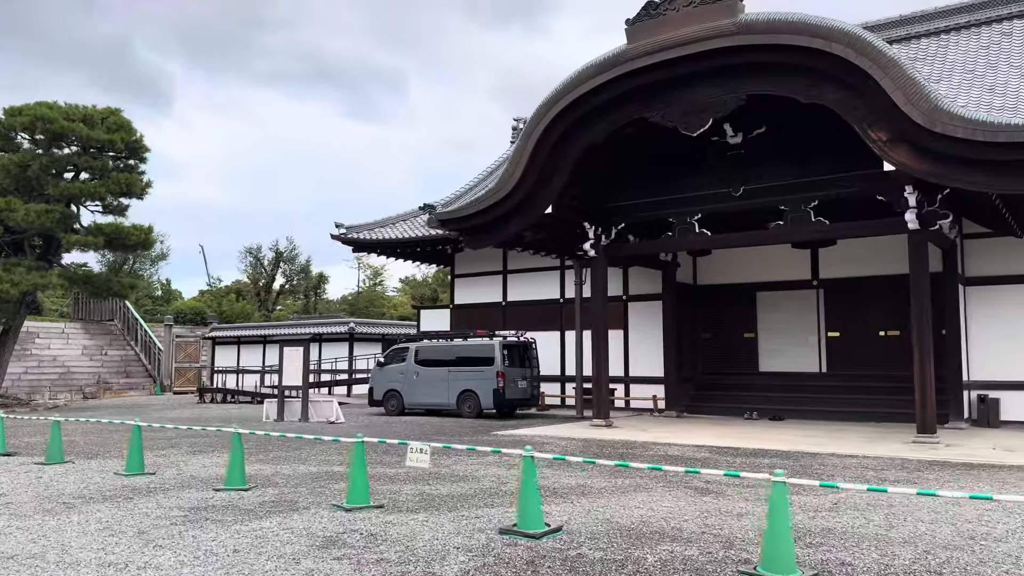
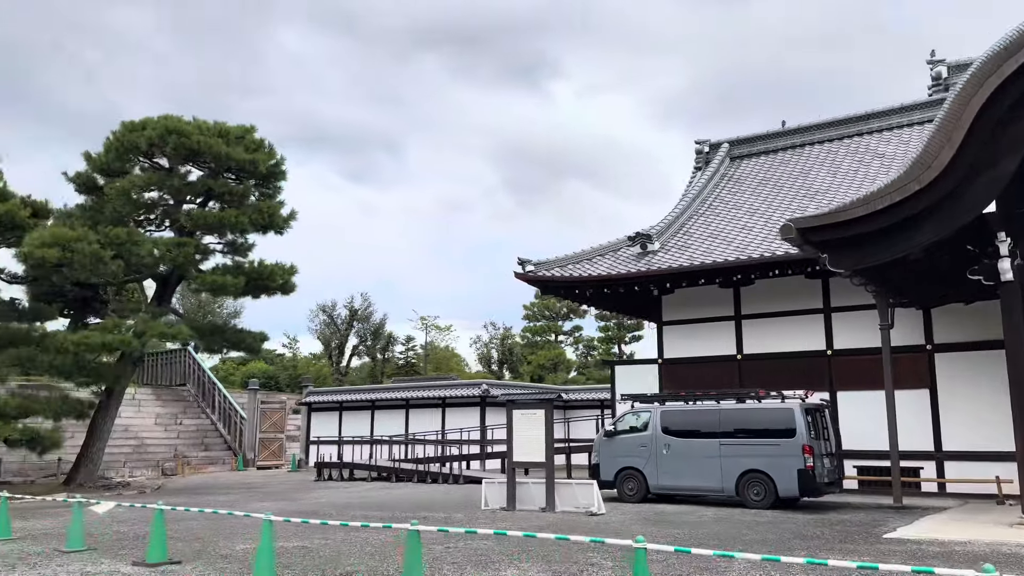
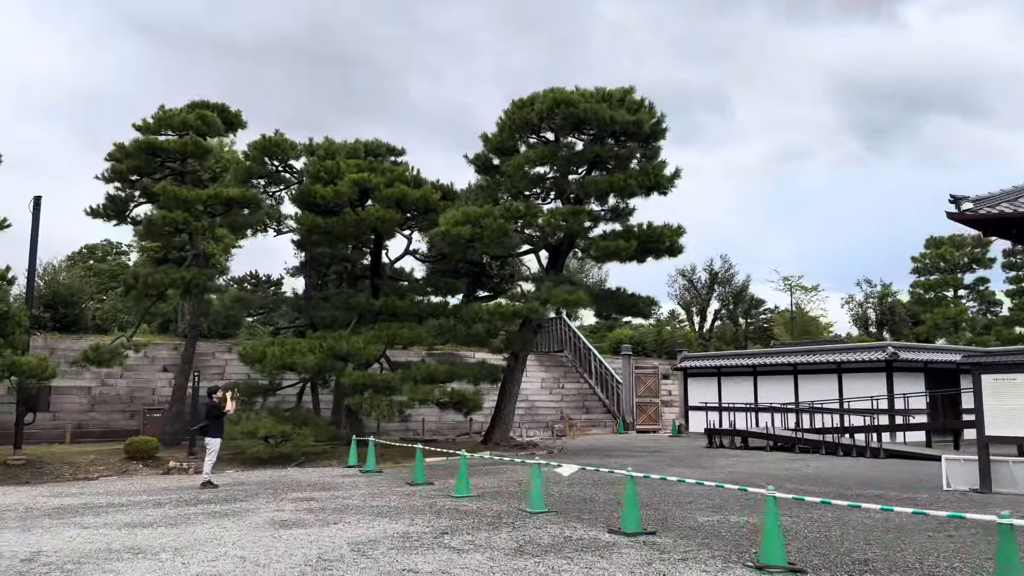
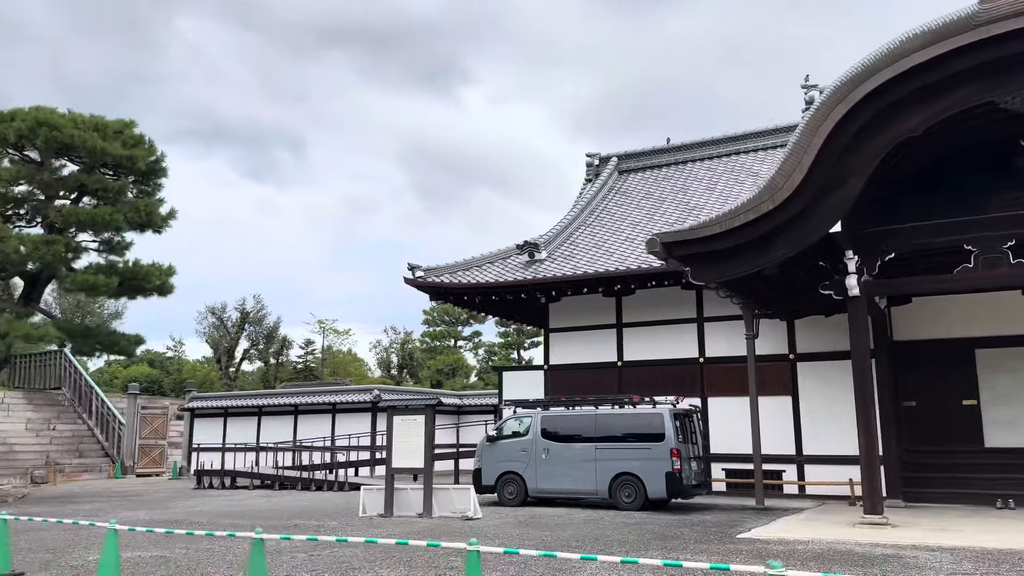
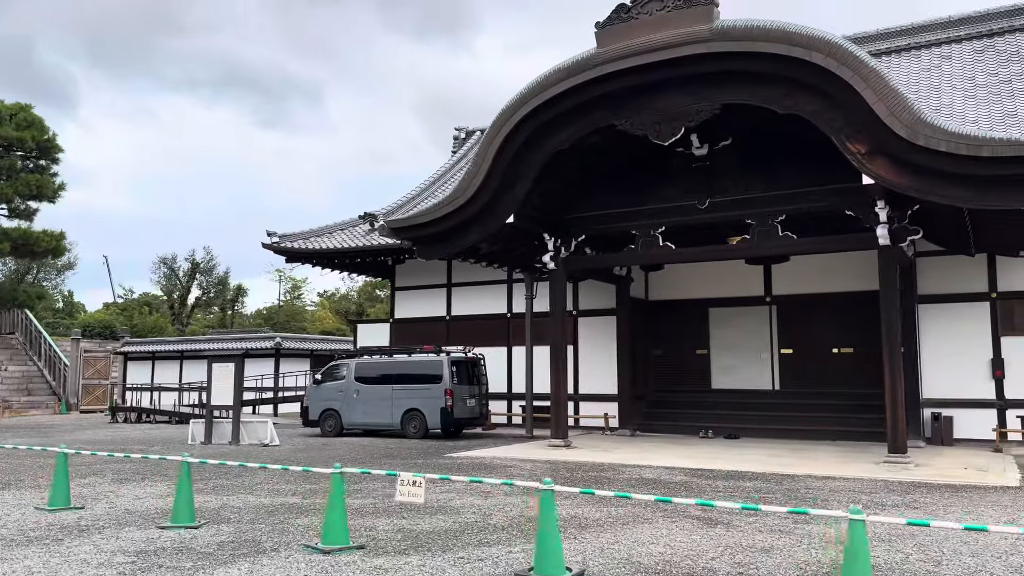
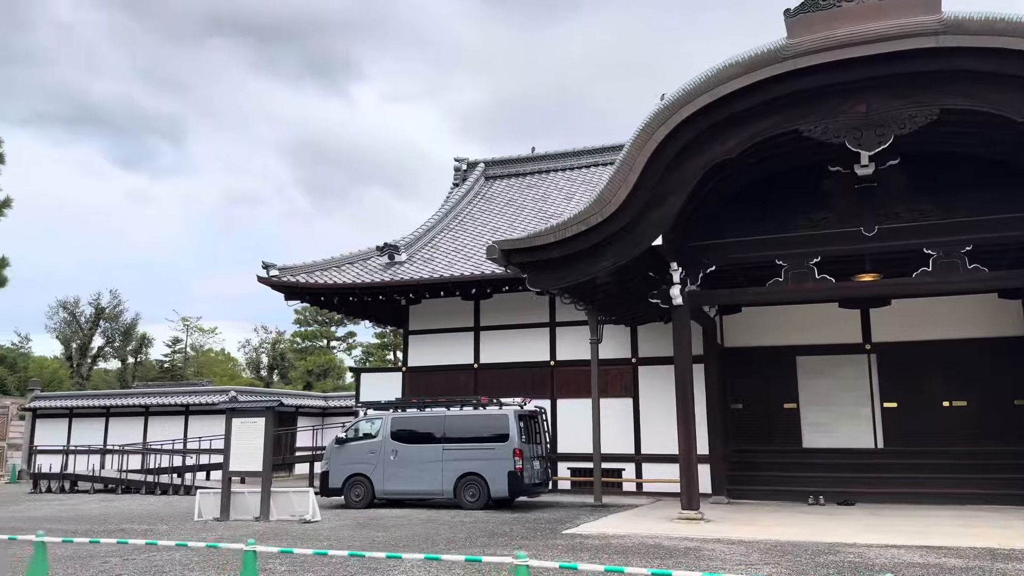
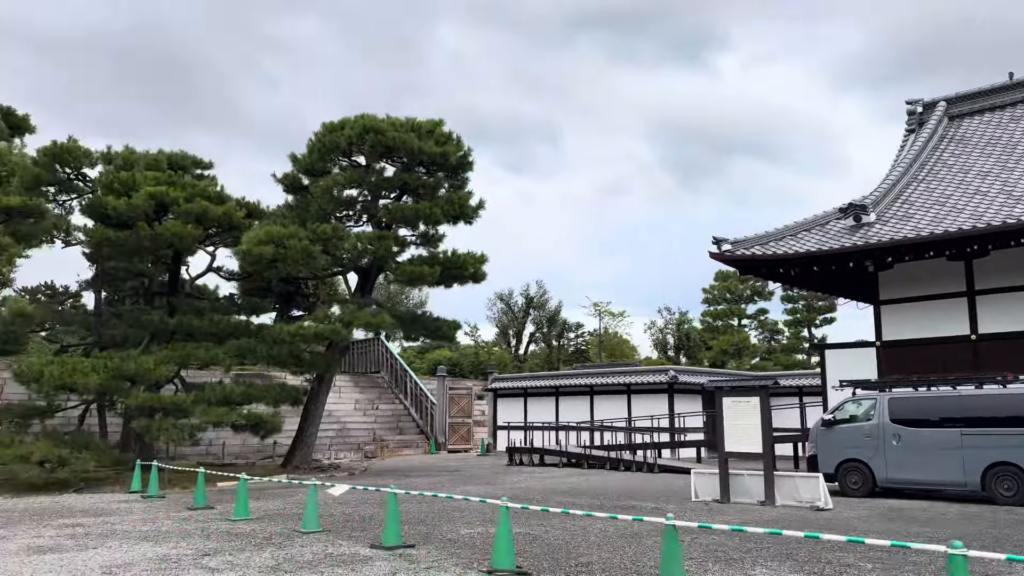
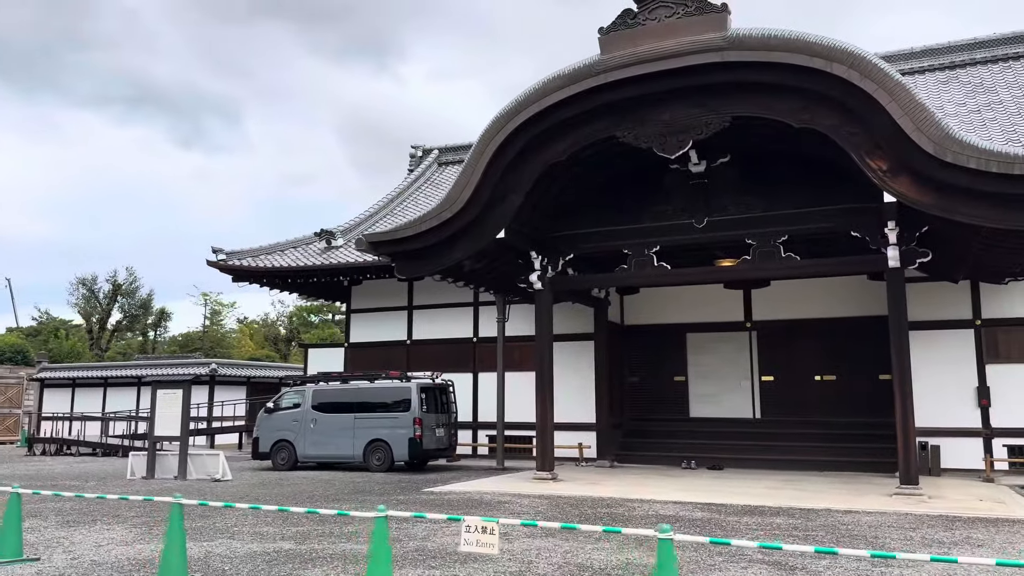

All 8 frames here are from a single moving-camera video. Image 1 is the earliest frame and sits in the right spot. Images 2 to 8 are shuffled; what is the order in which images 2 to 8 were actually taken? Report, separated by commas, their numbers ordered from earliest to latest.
5, 8, 6, 4, 2, 7, 3
